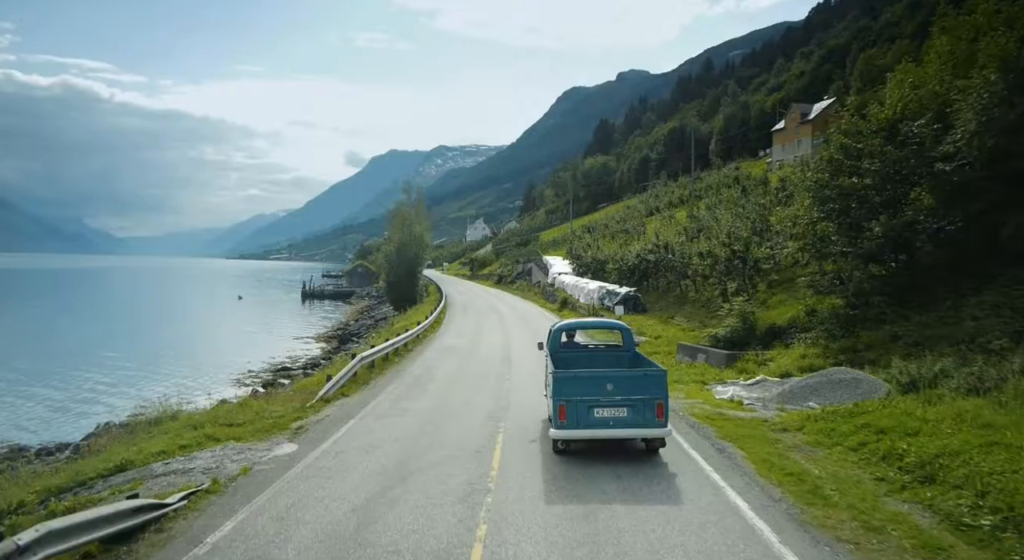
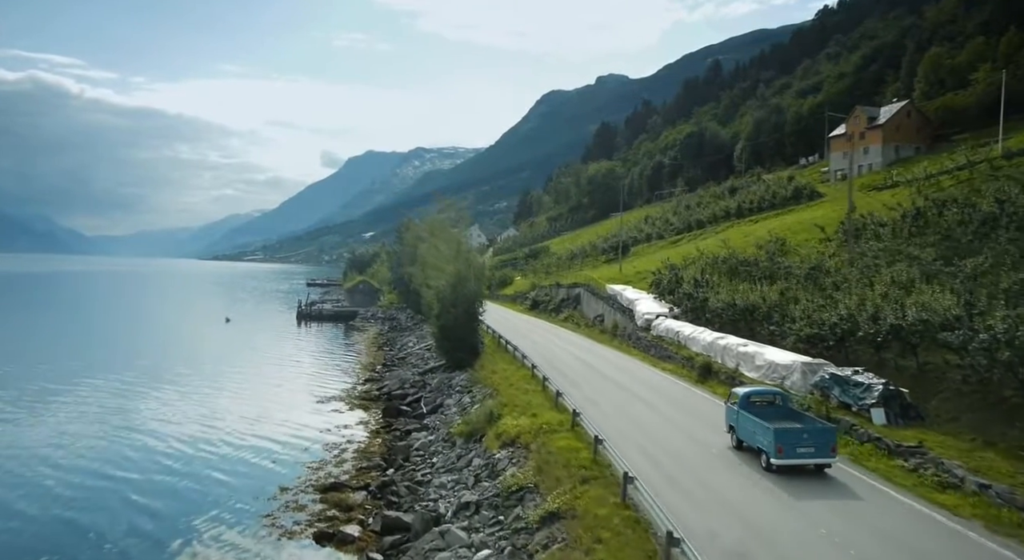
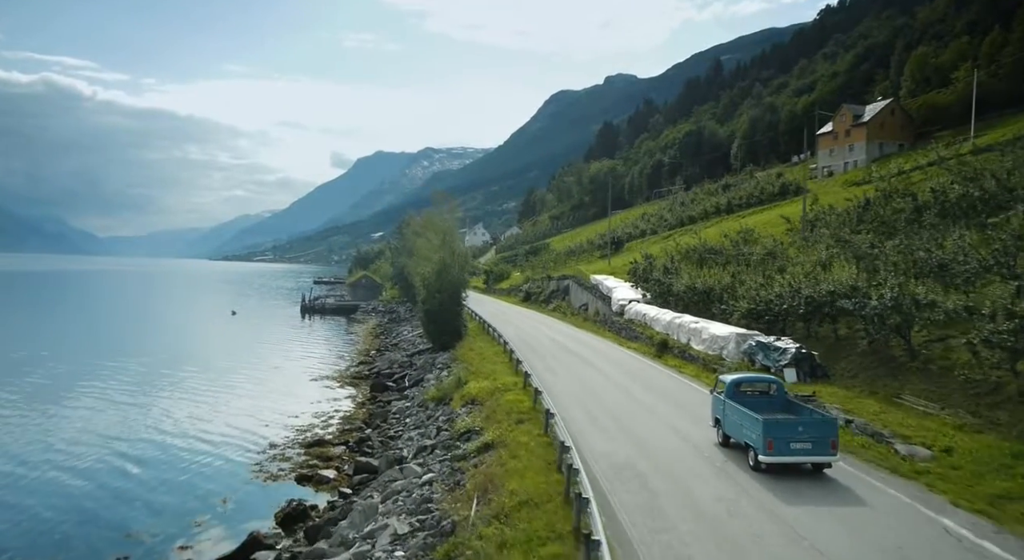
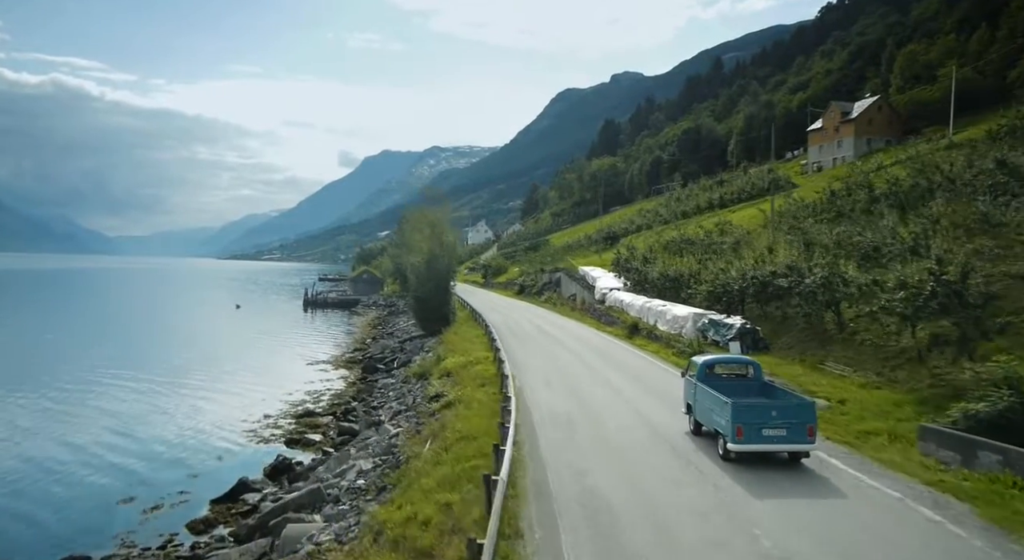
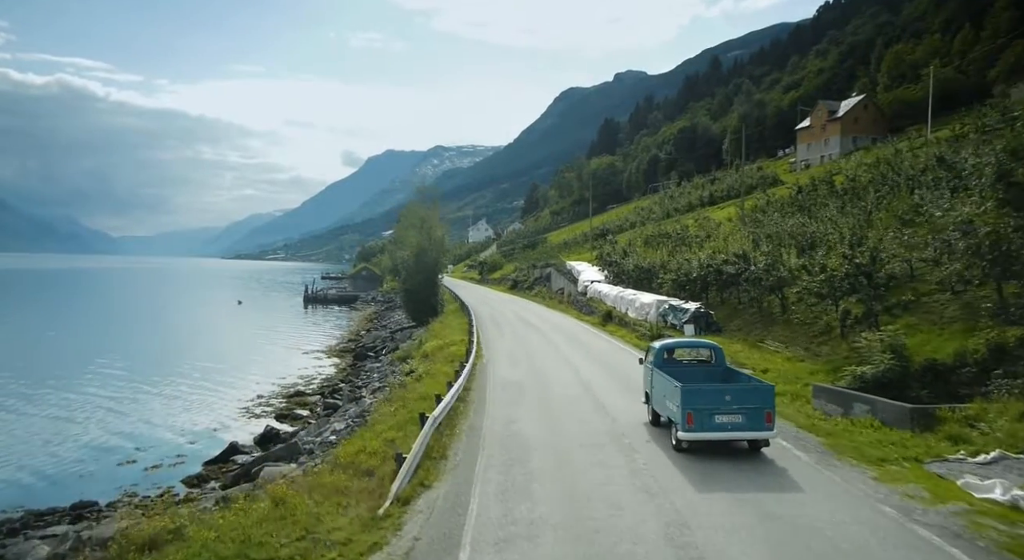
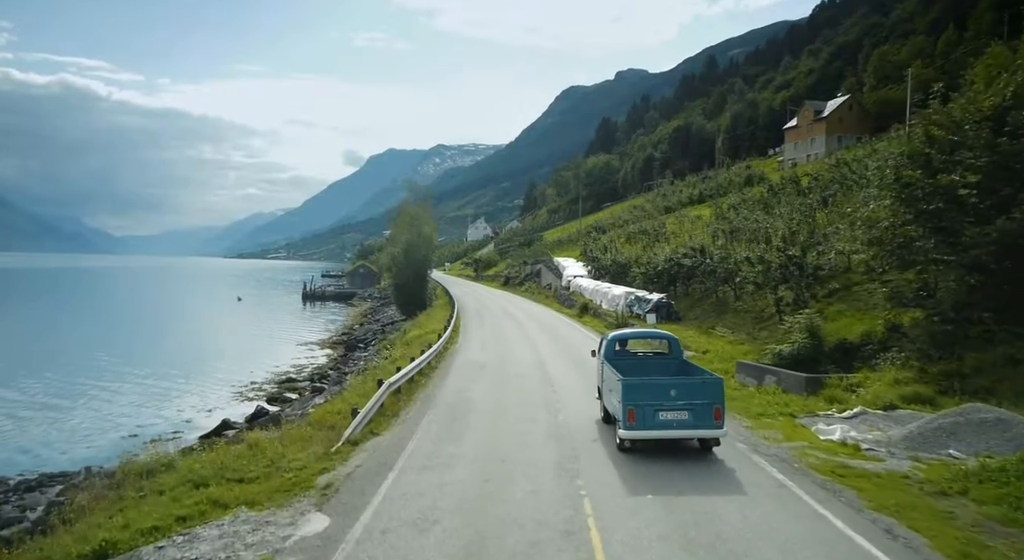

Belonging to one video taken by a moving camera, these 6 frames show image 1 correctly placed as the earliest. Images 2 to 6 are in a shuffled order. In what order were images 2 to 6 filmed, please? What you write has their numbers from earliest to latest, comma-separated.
6, 5, 4, 3, 2
